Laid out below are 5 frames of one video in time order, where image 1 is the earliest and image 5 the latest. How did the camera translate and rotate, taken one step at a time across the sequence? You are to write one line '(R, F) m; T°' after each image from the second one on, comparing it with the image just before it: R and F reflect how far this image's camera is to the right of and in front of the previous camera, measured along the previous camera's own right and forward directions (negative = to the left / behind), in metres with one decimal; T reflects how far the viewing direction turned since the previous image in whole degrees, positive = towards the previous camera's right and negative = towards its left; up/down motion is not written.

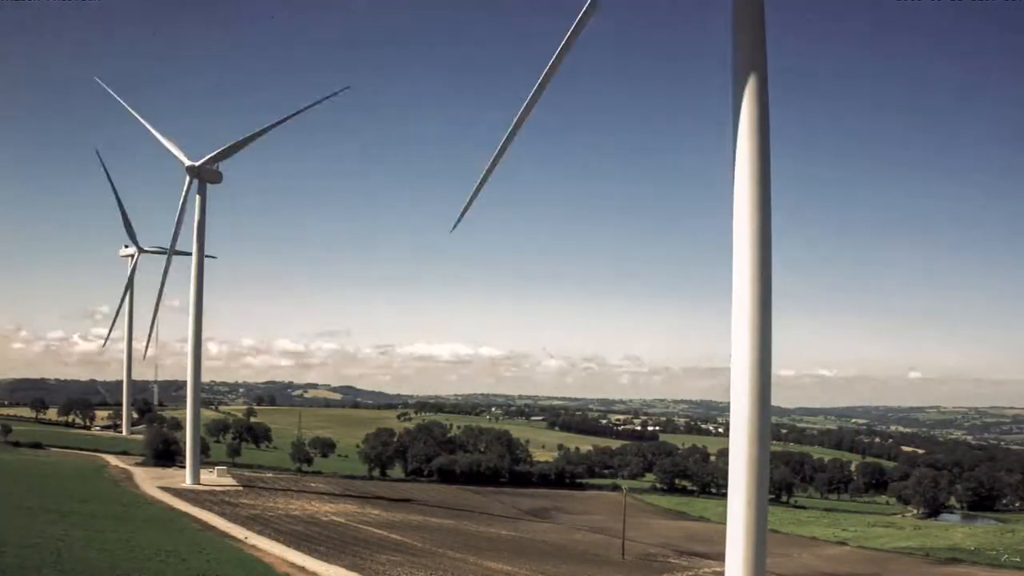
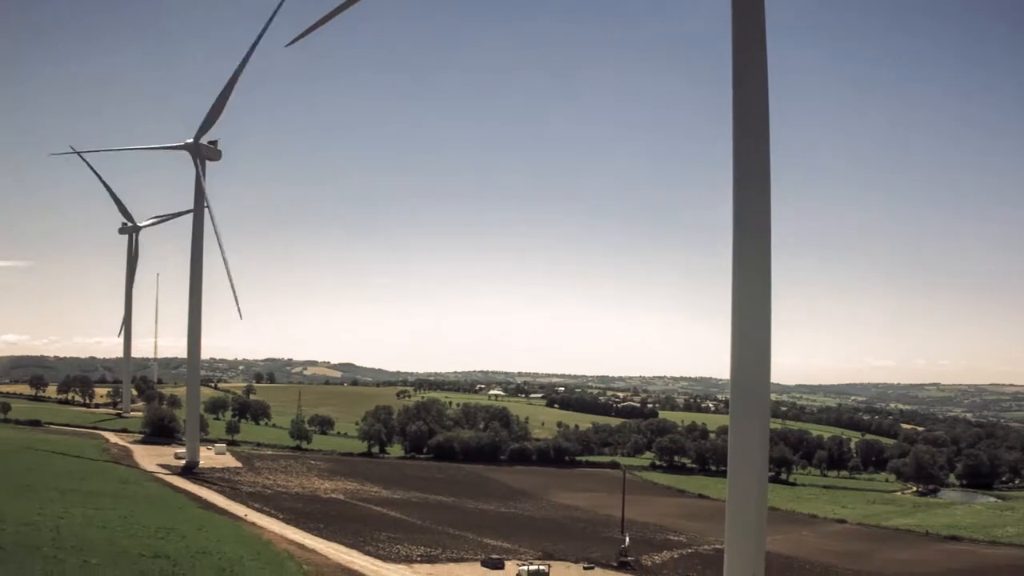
(0.0, +0.6) m; 0°
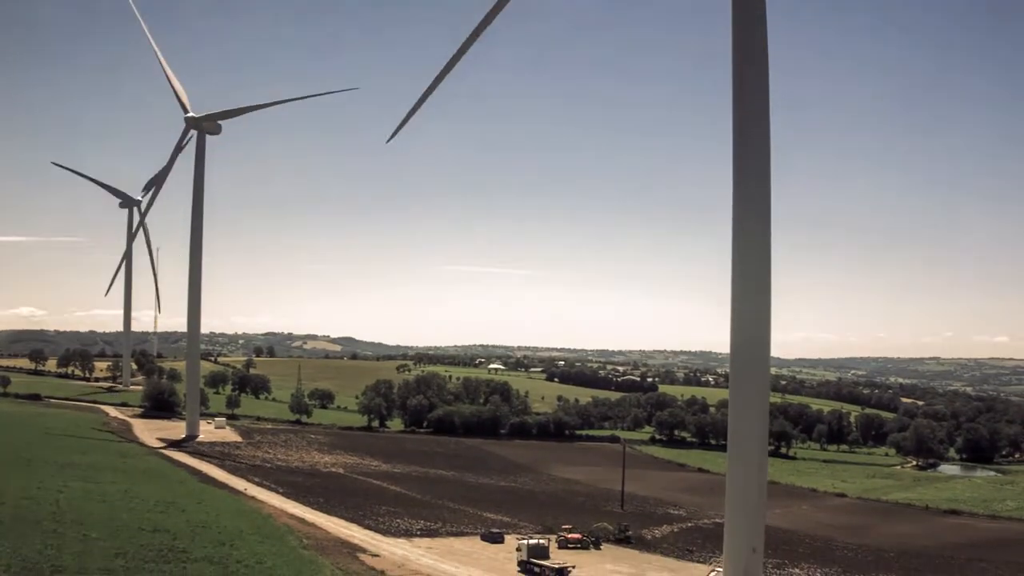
(0.0, +0.5) m; 0°
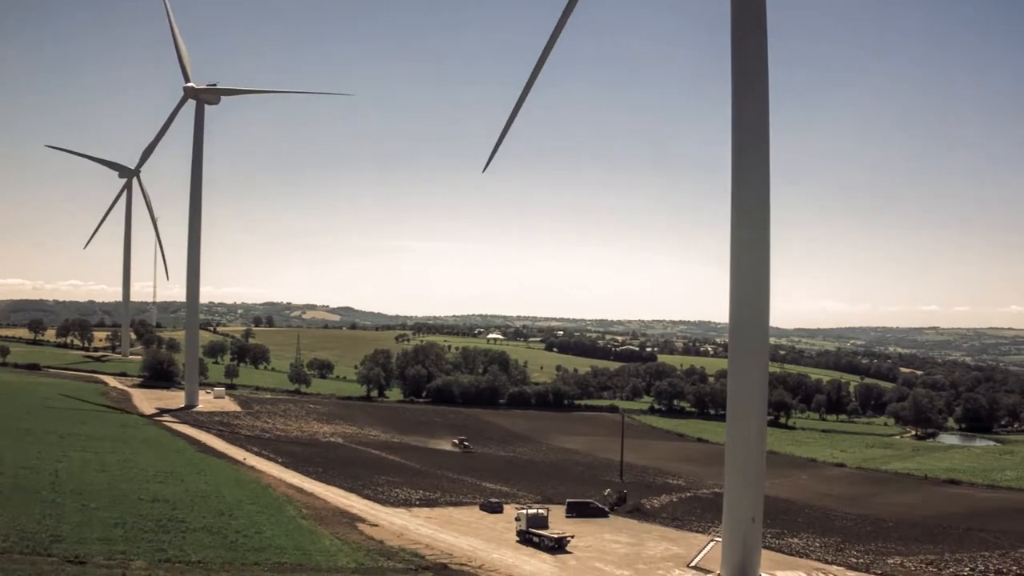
(0.0, +0.5) m; 0°
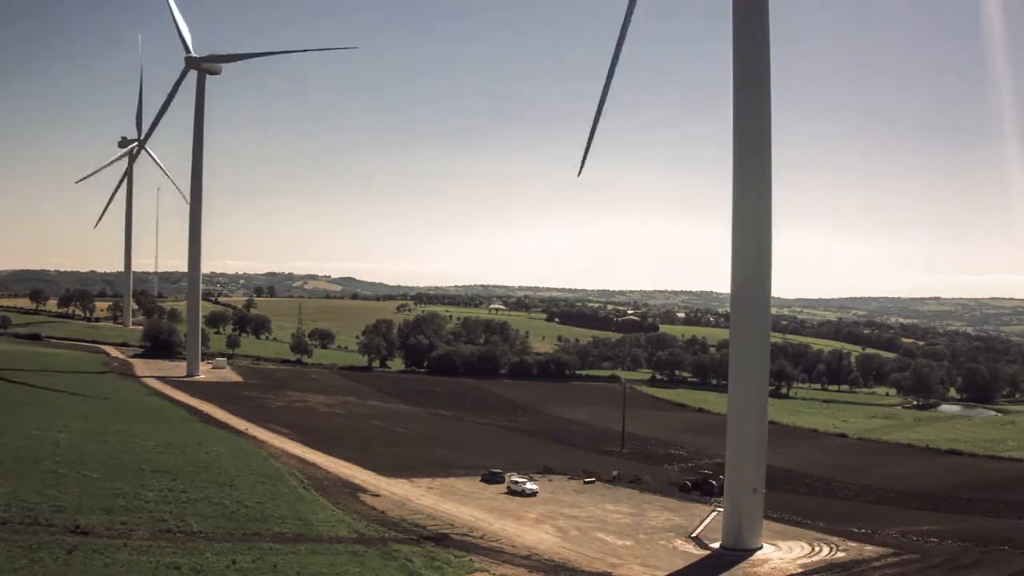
(0.0, +0.4) m; 0°
